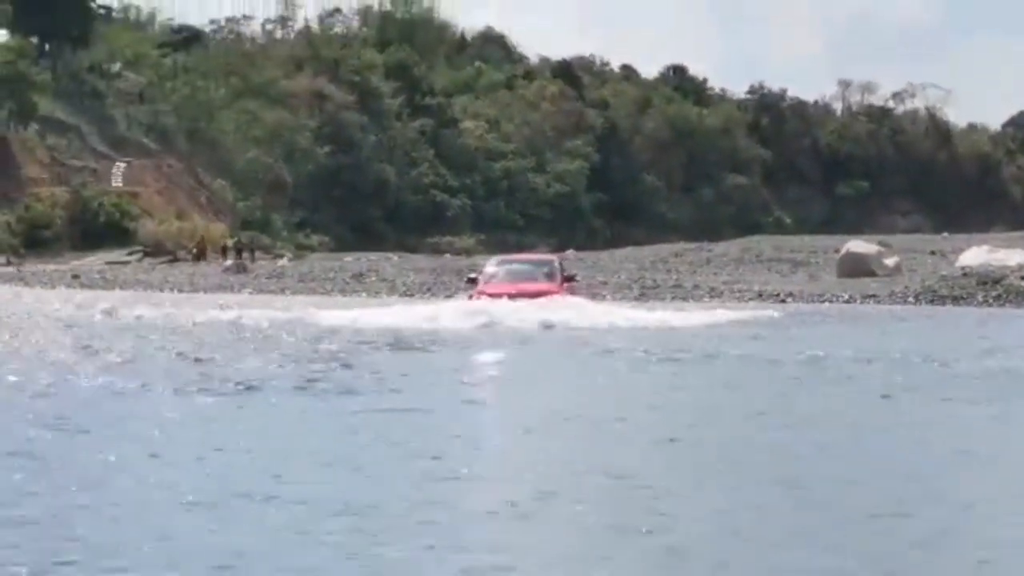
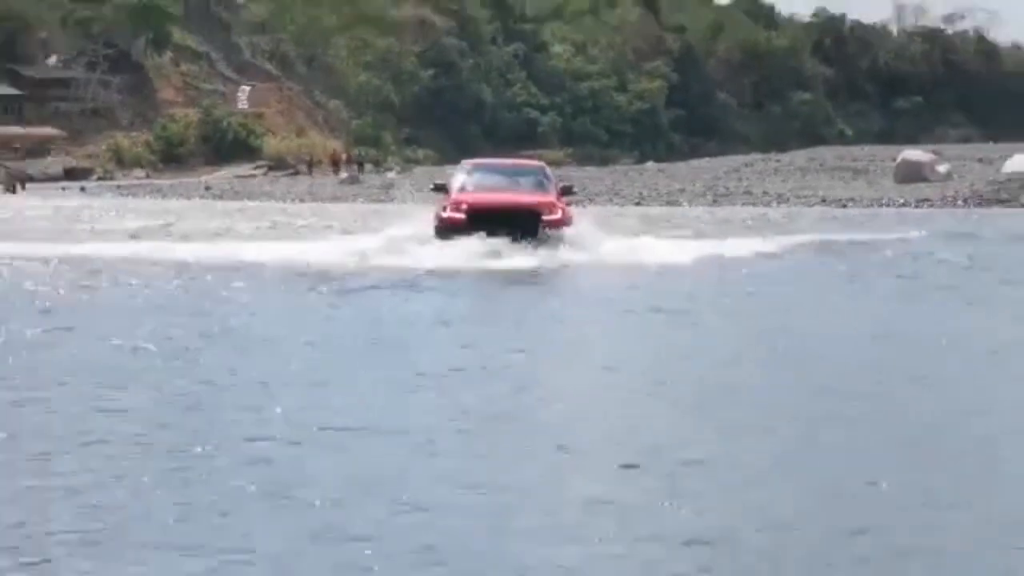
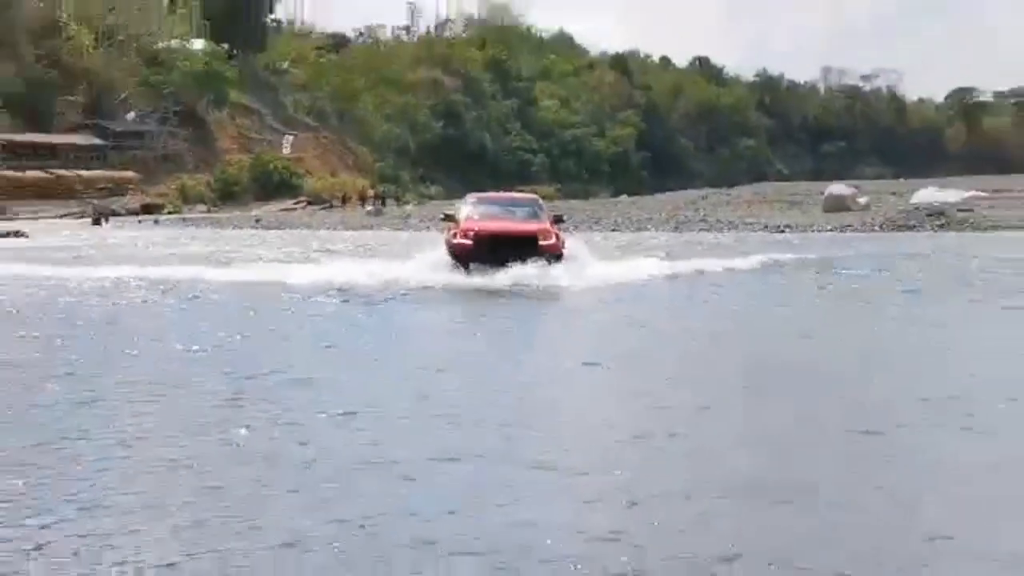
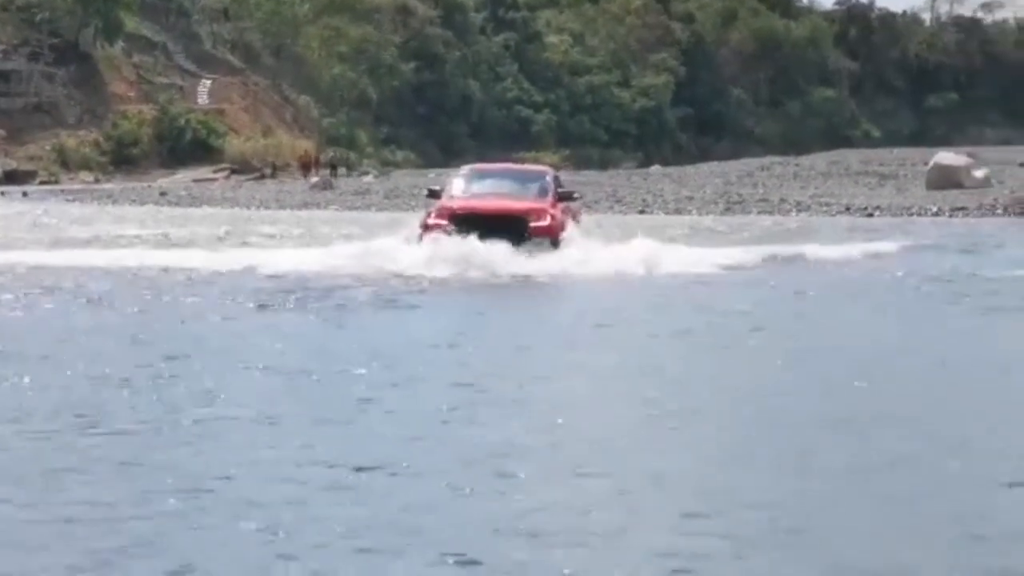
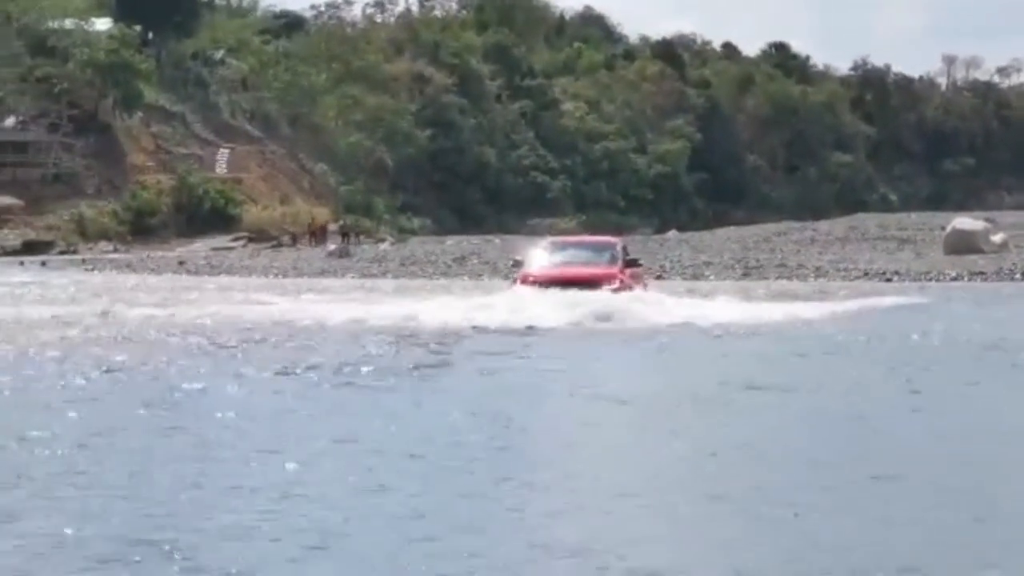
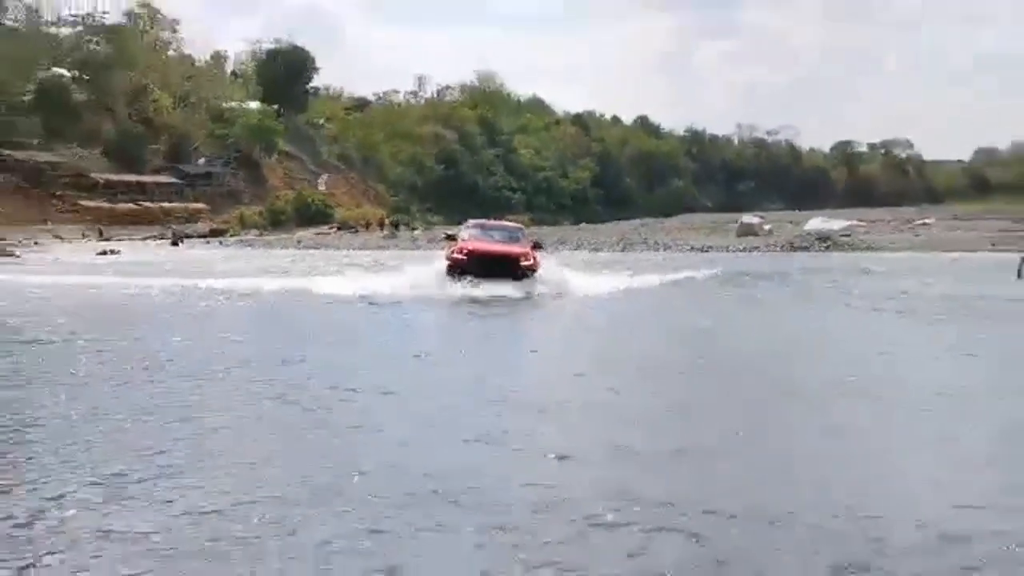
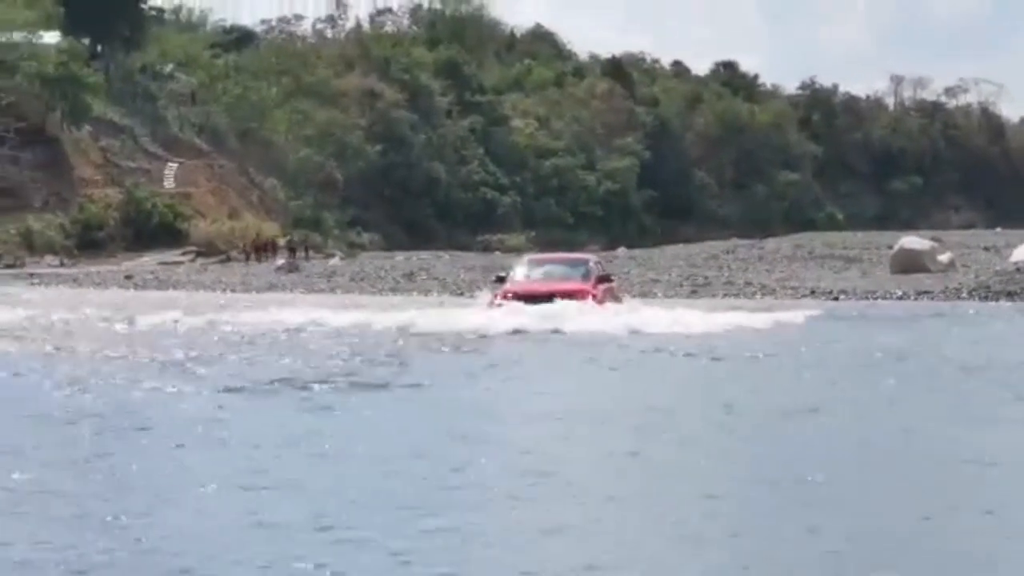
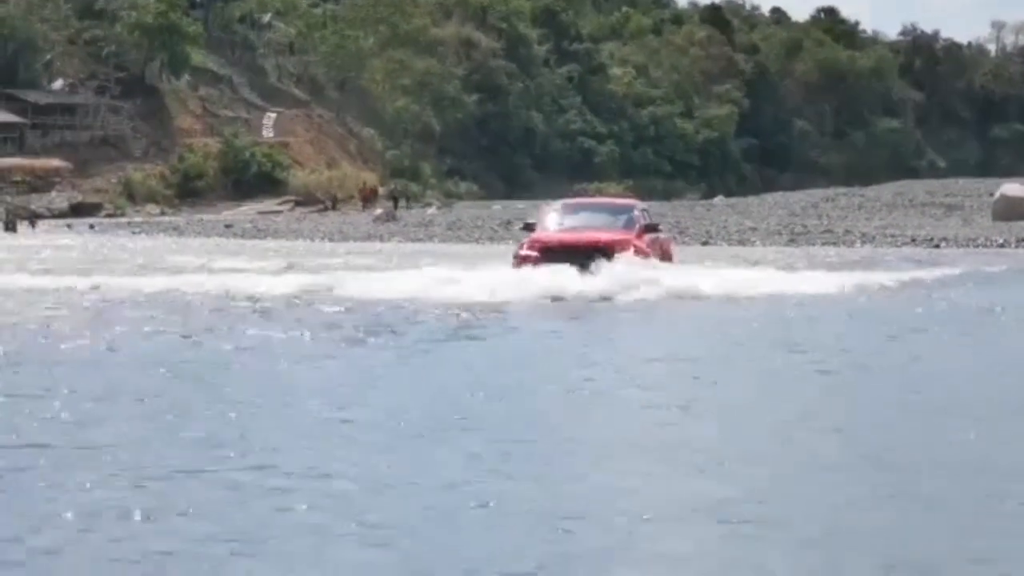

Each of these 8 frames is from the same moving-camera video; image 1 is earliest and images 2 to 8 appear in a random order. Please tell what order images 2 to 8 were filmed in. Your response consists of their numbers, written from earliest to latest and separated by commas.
7, 5, 8, 4, 2, 3, 6
